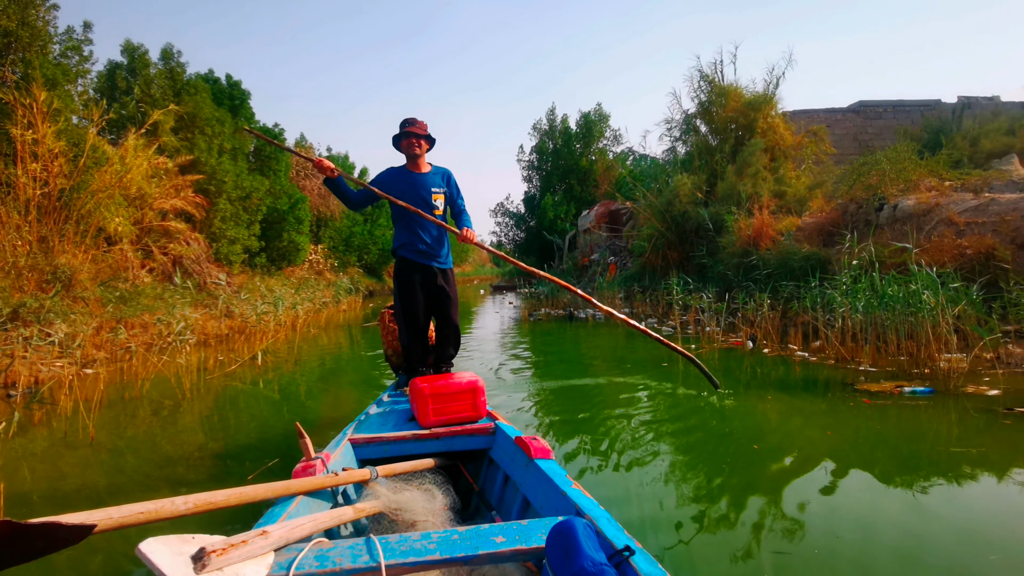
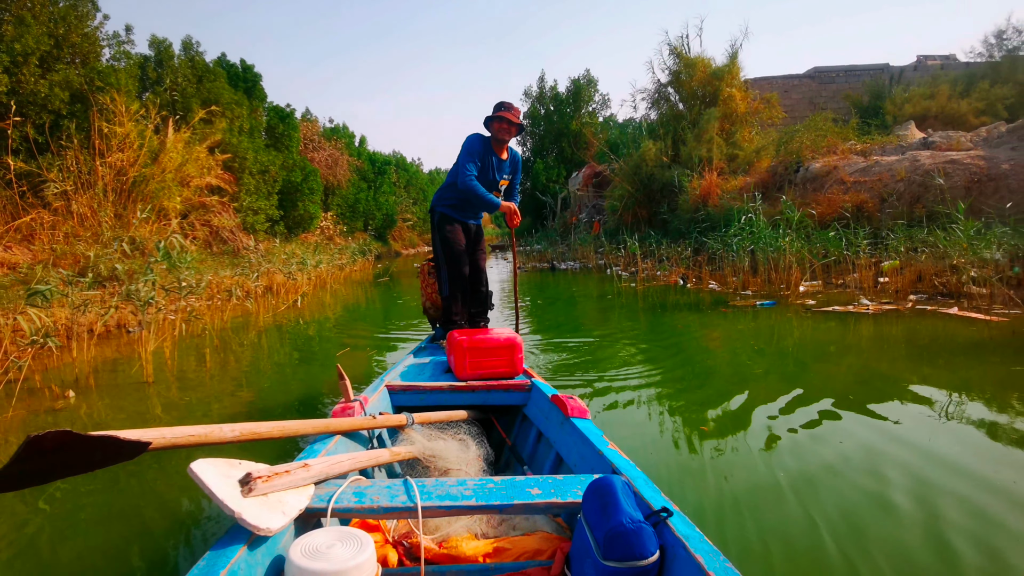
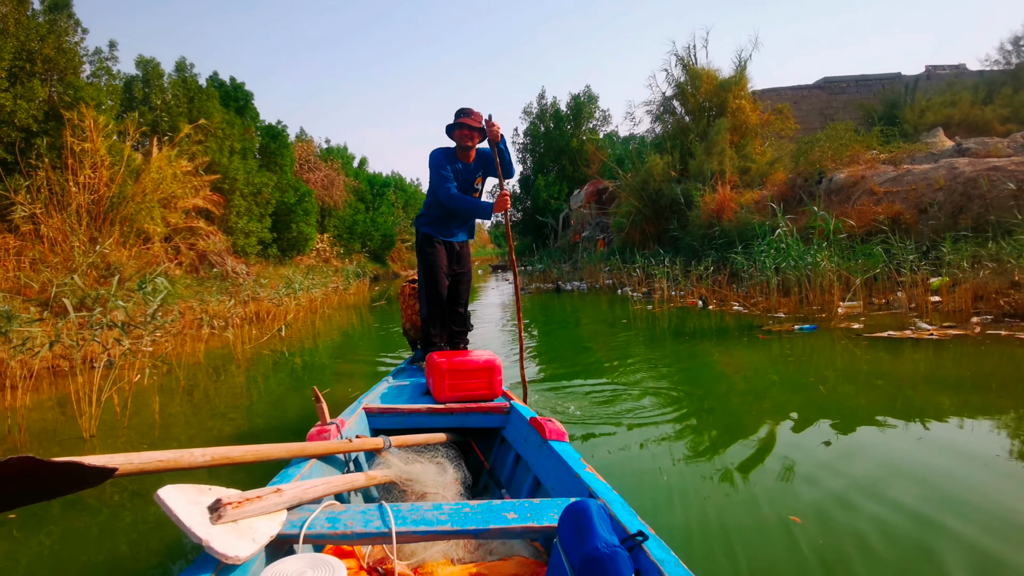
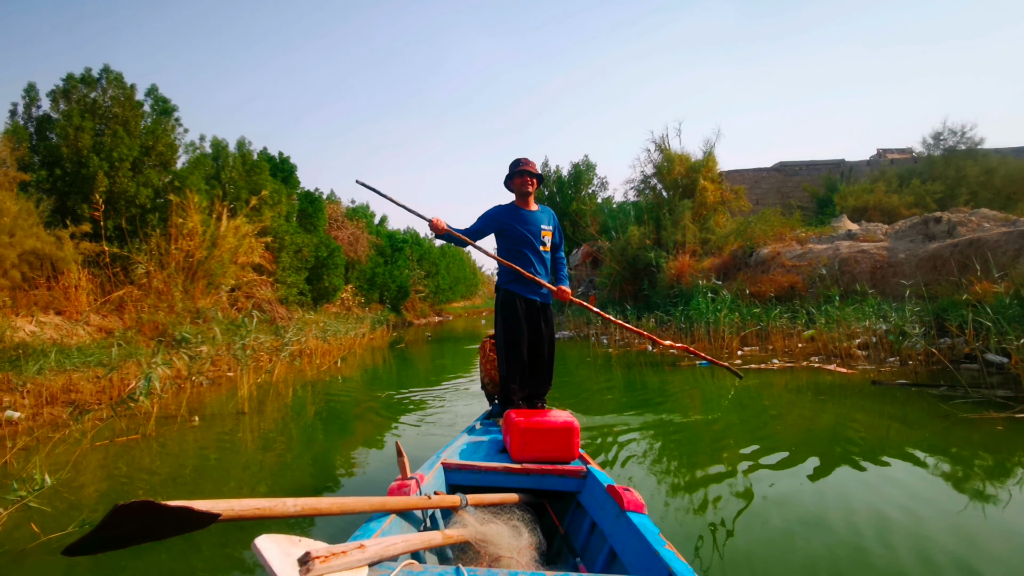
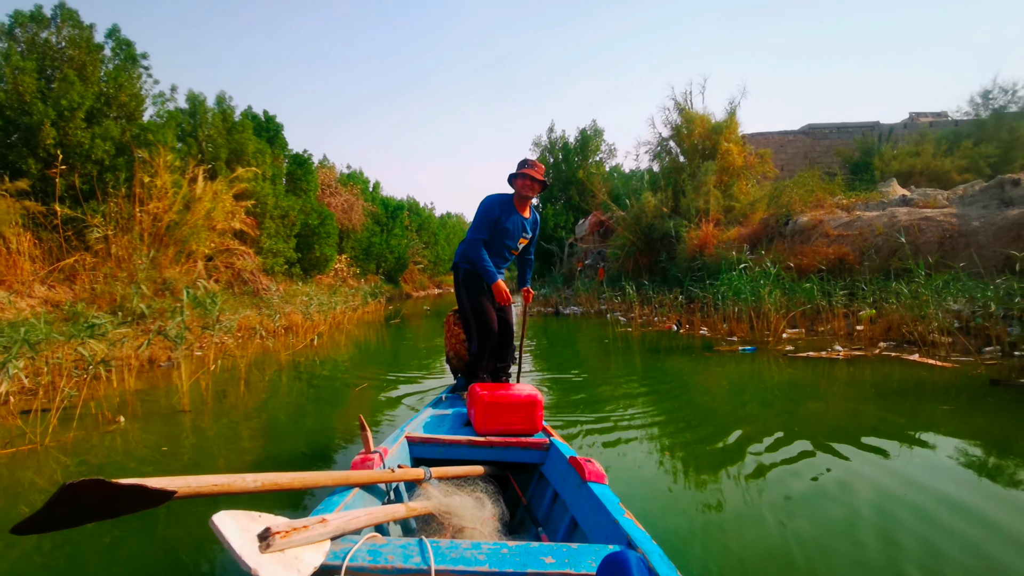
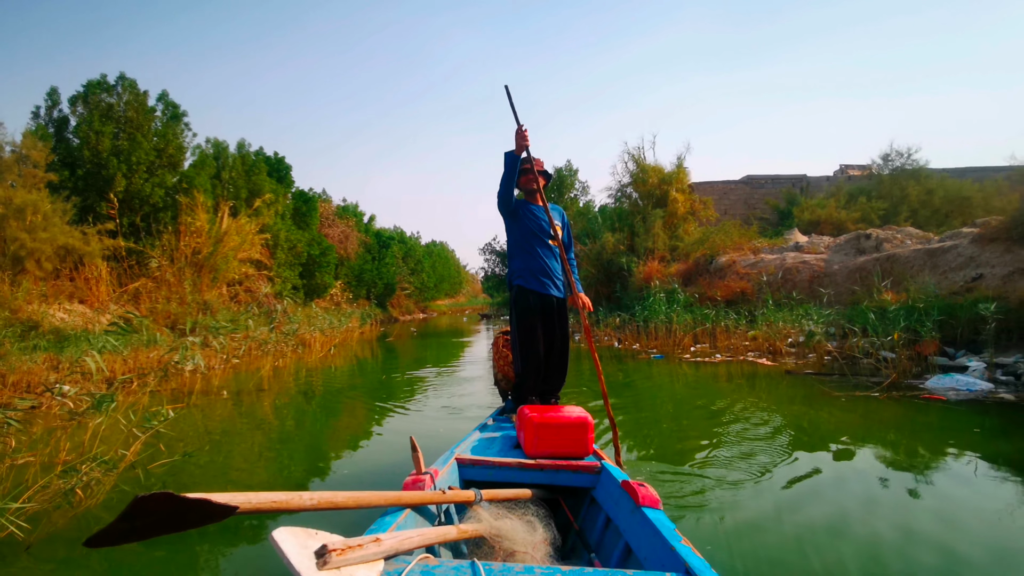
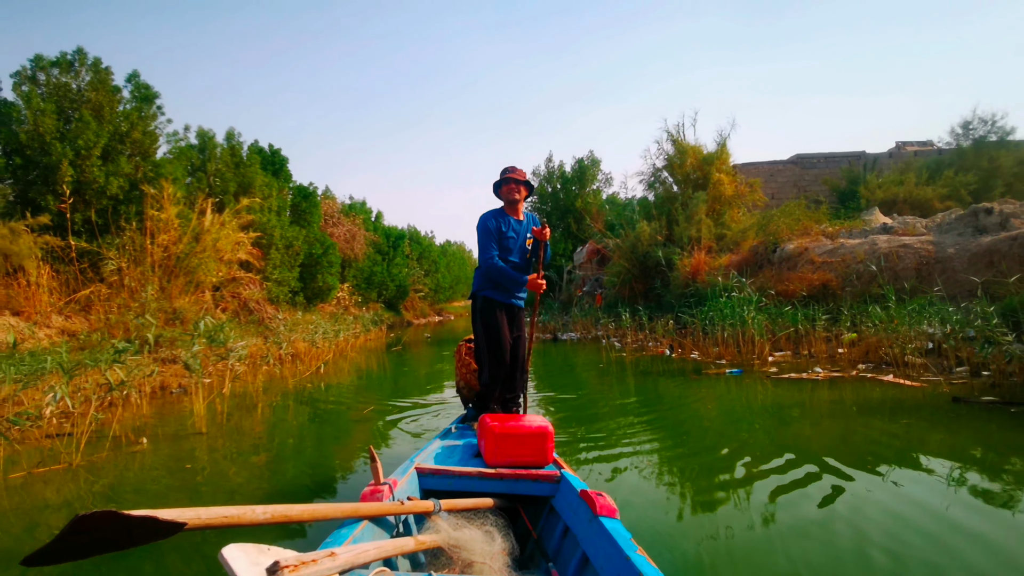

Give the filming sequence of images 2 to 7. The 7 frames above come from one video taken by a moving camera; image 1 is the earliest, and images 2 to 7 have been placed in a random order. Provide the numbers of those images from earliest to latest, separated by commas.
3, 2, 5, 7, 4, 6
